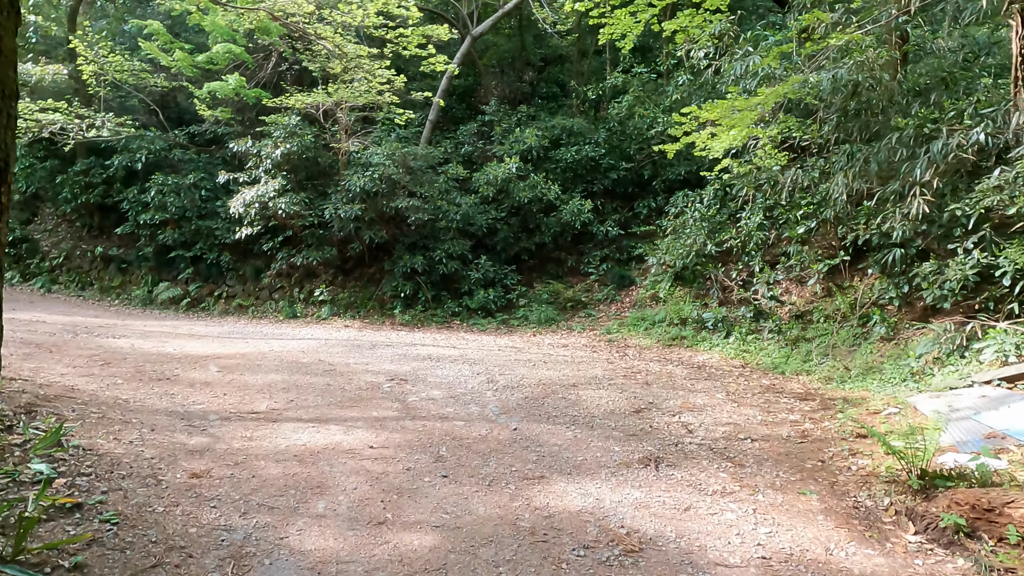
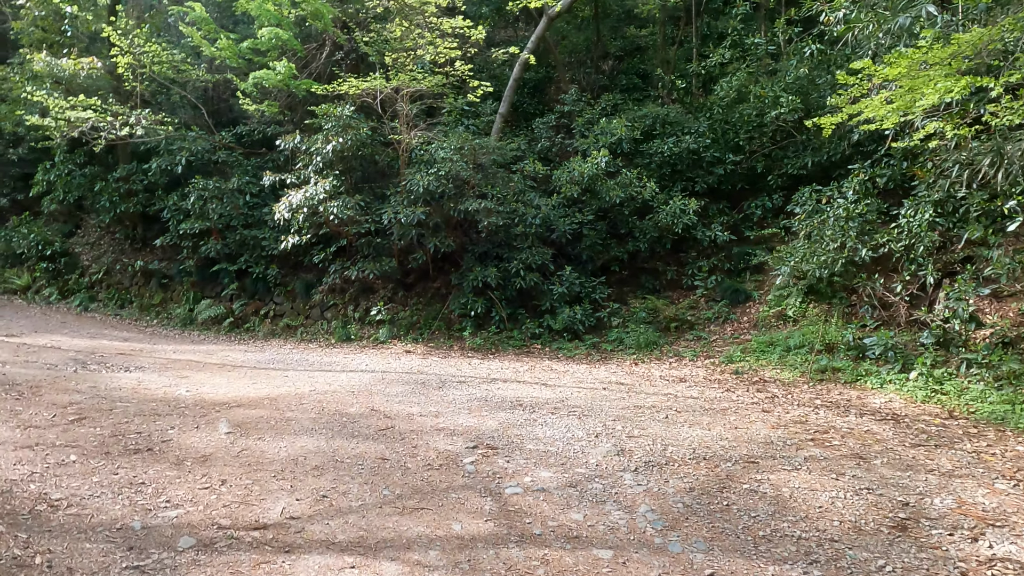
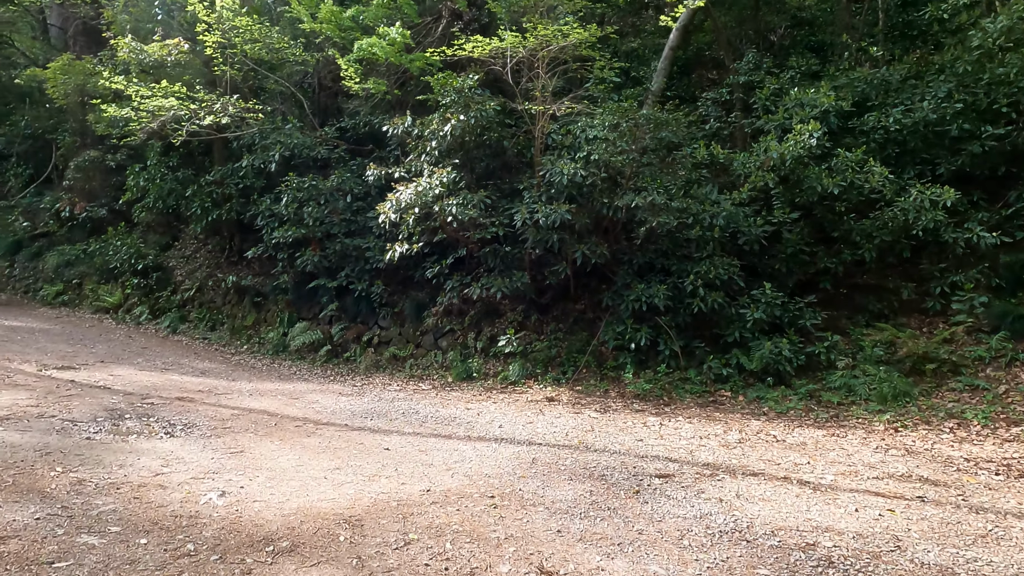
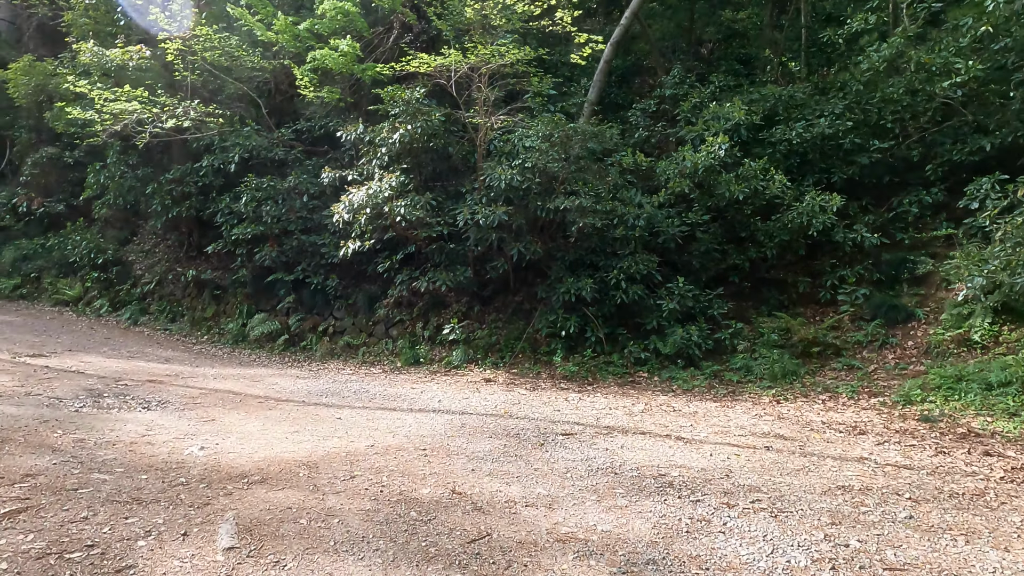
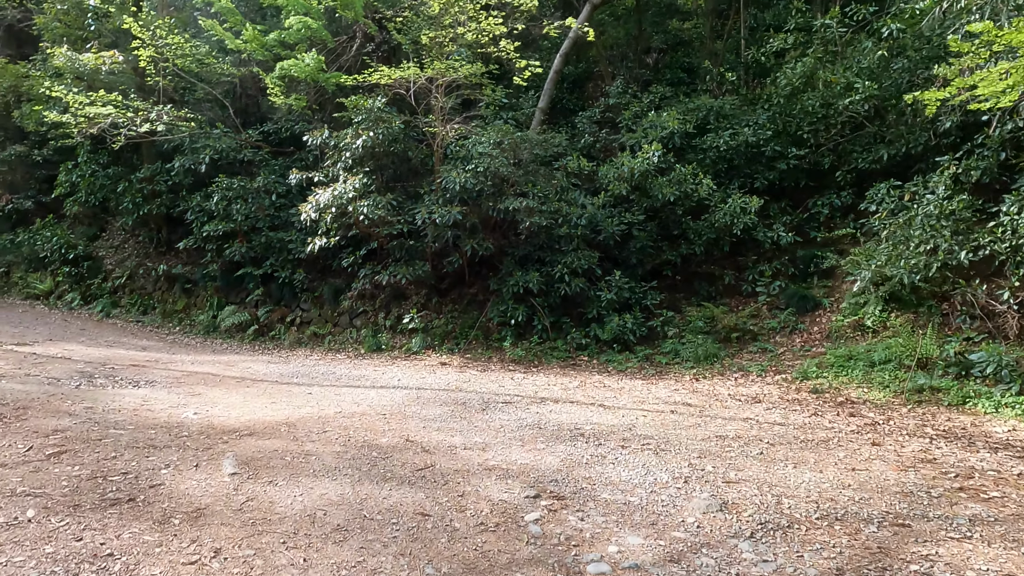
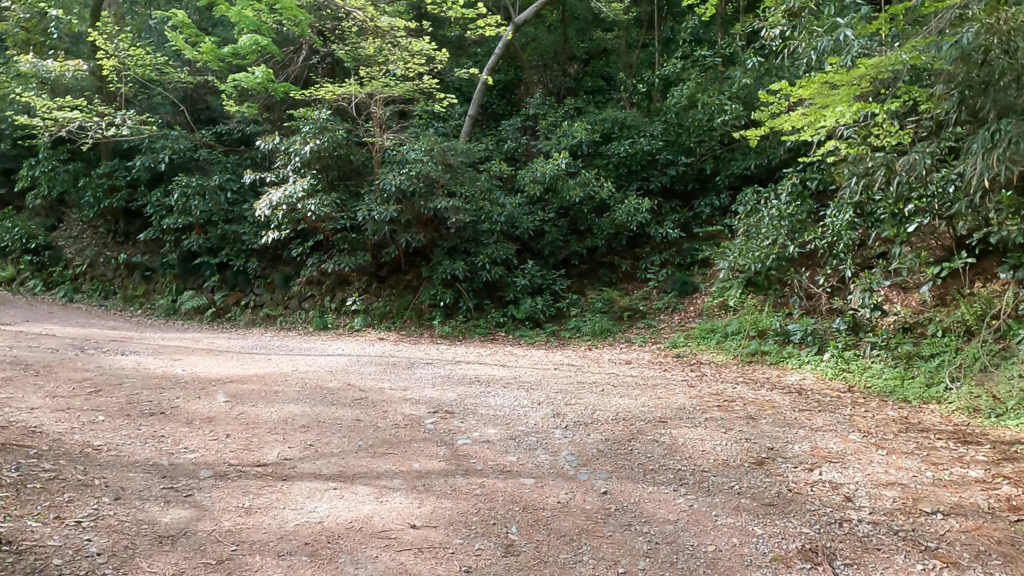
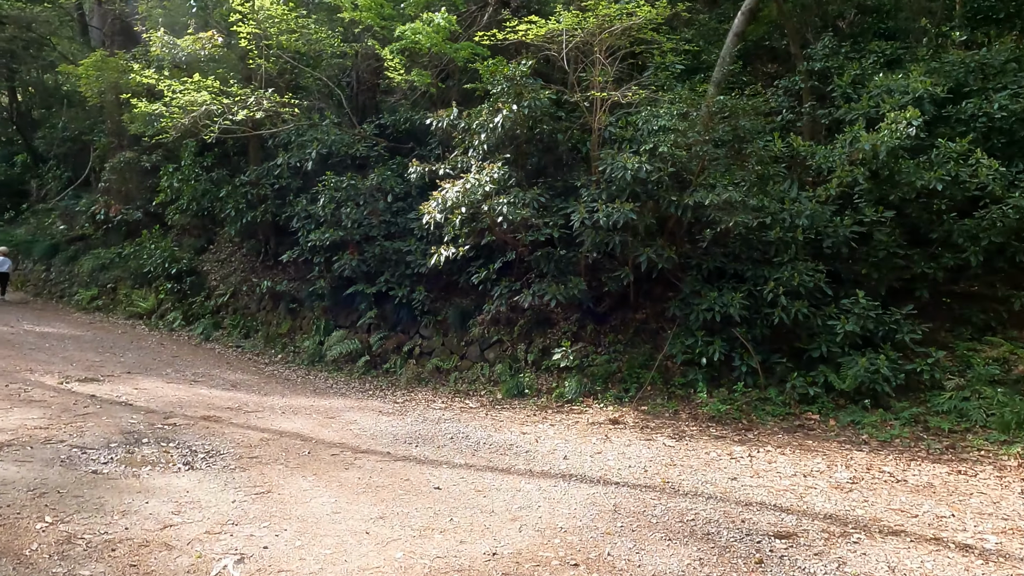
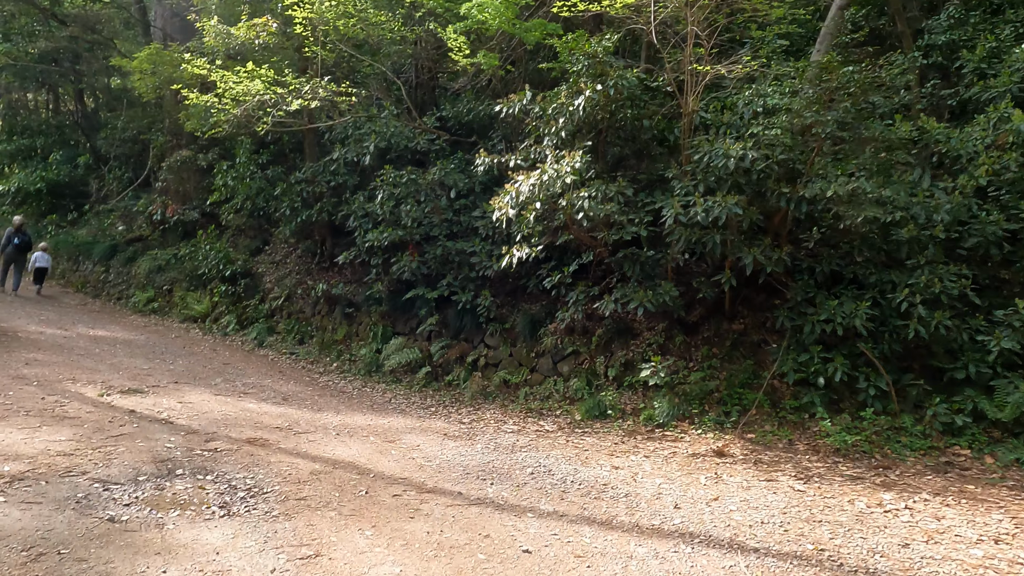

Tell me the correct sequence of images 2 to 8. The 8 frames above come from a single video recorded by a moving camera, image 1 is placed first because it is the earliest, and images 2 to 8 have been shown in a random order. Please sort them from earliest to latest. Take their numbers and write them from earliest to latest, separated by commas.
6, 2, 5, 4, 3, 7, 8
